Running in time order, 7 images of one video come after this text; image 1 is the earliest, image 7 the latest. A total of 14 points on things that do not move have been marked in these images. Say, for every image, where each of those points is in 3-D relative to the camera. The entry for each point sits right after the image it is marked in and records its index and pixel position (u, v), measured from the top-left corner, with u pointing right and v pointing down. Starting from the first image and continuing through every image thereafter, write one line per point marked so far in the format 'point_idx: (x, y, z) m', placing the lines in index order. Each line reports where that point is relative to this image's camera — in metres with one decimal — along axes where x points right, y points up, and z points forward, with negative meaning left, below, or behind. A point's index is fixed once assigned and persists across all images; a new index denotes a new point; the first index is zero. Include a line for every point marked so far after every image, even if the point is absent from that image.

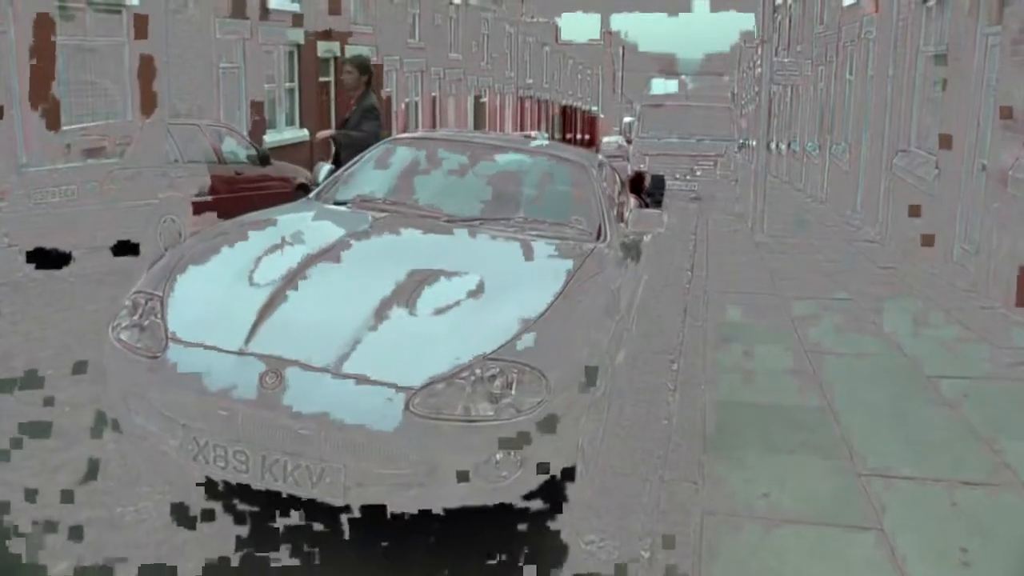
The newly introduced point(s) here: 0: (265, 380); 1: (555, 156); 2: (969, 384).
0: (-1.4, -0.5, +3.6) m
1: (+0.4, +1.2, +6.3) m
2: (+4.2, -0.9, +6.2) m
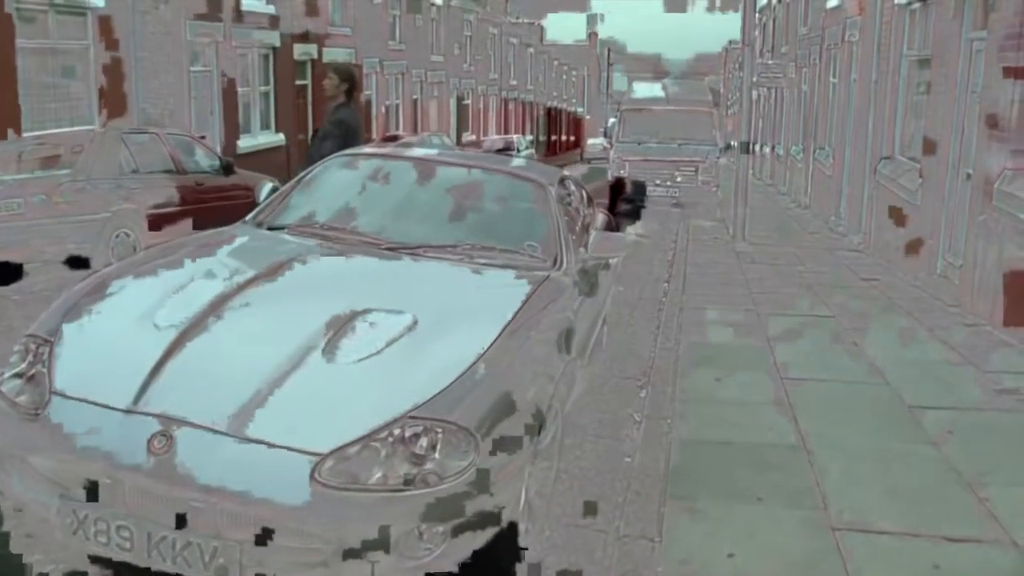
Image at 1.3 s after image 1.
0: (-1.7, -0.7, +3.3) m
1: (0.0, +1.0, +6.0) m
2: (+3.8, -1.1, +5.9) m
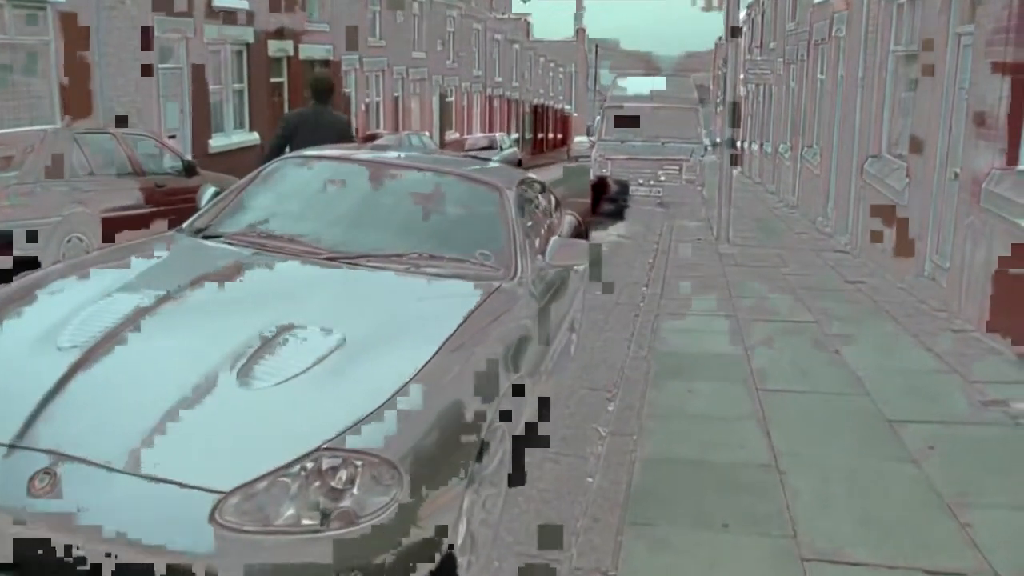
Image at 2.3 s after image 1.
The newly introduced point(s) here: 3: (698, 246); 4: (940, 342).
0: (-2.1, -0.8, +3.0) m
1: (-0.3, +0.9, +5.7) m
2: (+3.5, -1.2, +5.6) m
3: (+2.9, +0.6, +10.5) m
4: (+4.6, -0.6, +7.3) m
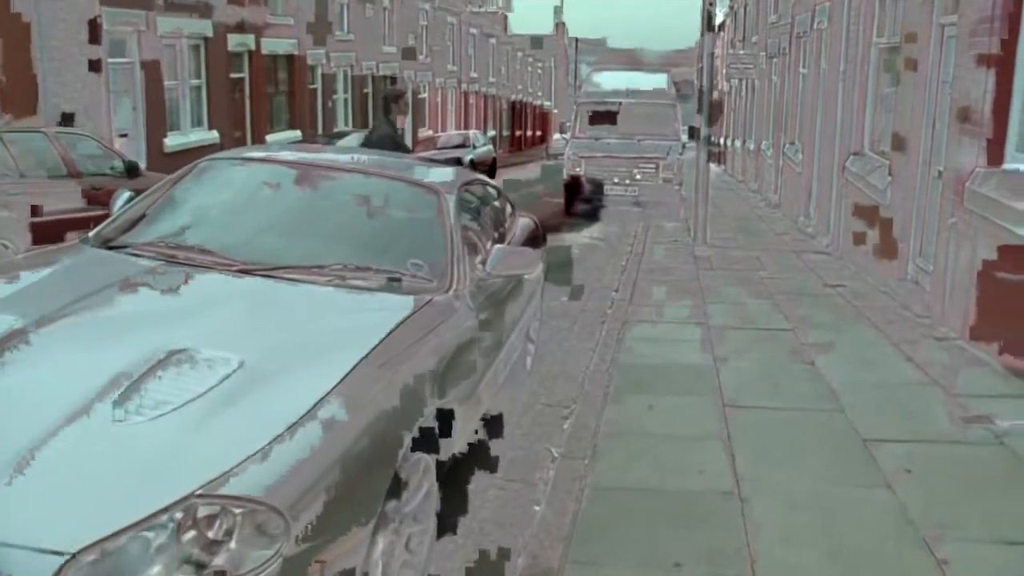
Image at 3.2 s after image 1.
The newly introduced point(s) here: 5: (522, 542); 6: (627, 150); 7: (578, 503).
0: (-2.5, -0.9, +2.5) m
1: (-0.8, +0.8, +5.2) m
2: (+3.0, -1.2, +5.2) m
3: (+2.4, +0.6, +10.1) m
4: (+4.2, -0.7, +6.9) m
5: (+0.1, -1.6, +4.3) m
6: (+2.5, +3.0, +15.0) m
7: (+0.5, -1.5, +4.7) m
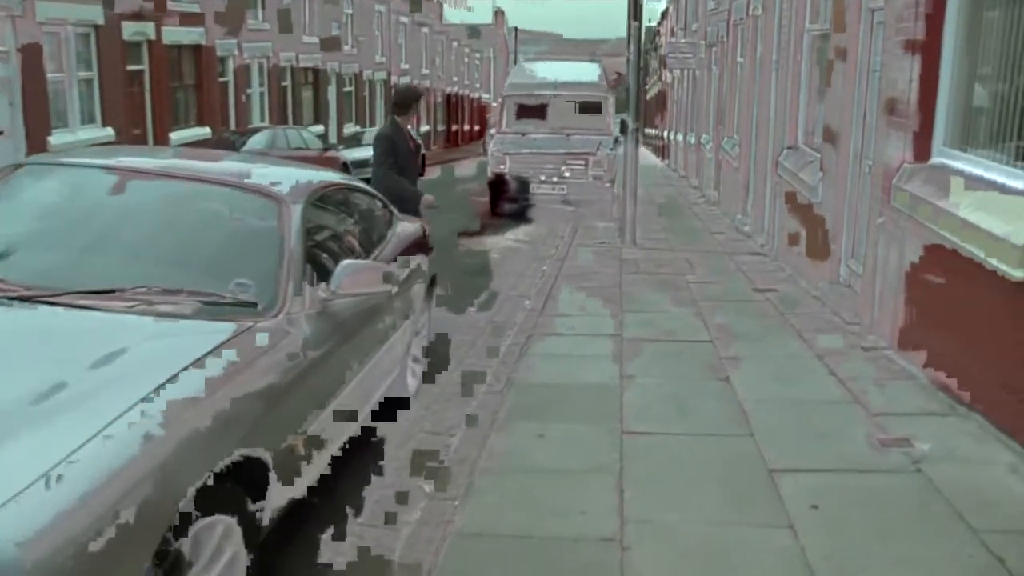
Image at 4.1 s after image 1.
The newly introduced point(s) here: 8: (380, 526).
0: (-3.3, -1.1, +1.8) m
1: (-1.7, +0.7, +4.5) m
2: (+2.1, -1.3, +4.7) m
3: (+1.2, +0.5, +9.5) m
4: (+3.1, -0.7, +6.4) m
5: (-0.8, -1.7, +3.7) m
6: (+1.1, +3.0, +14.4) m
7: (-0.4, -1.6, +4.0) m
8: (-0.9, -1.5, +4.4) m
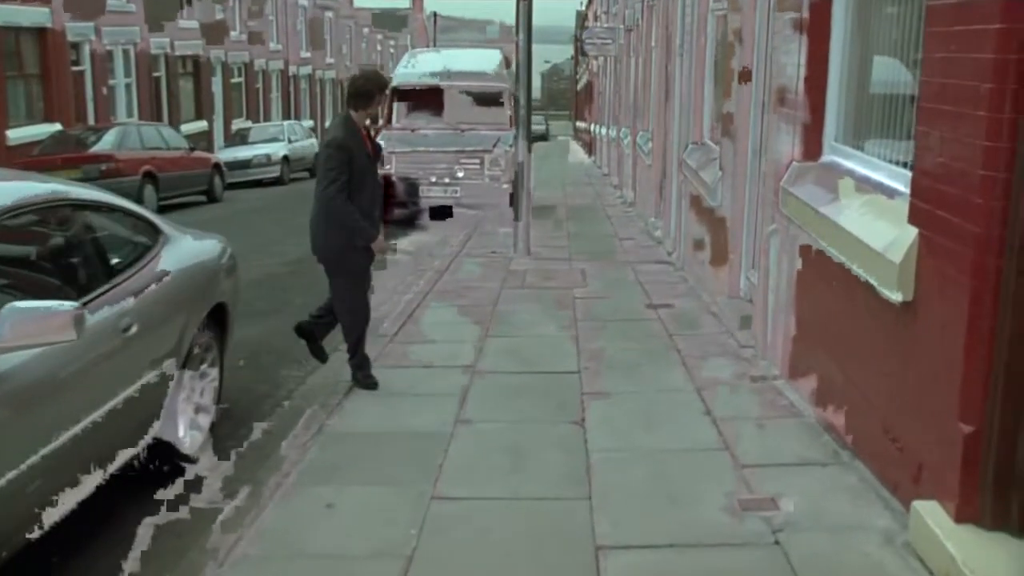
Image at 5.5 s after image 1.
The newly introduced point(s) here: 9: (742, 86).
0: (-4.5, -1.4, +0.7) m
1: (-3.1, +0.4, +3.5) m
2: (+0.8, -1.5, +3.8) m
3: (-0.3, +0.4, +8.6) m
4: (+1.8, -0.9, +5.5) m
5: (-2.1, -2.0, +2.7) m
6: (-0.6, +2.9, +13.4) m
7: (-1.7, -1.8, +3.1) m
8: (-2.2, -1.8, +3.4) m
9: (+2.4, +2.1, +7.1) m
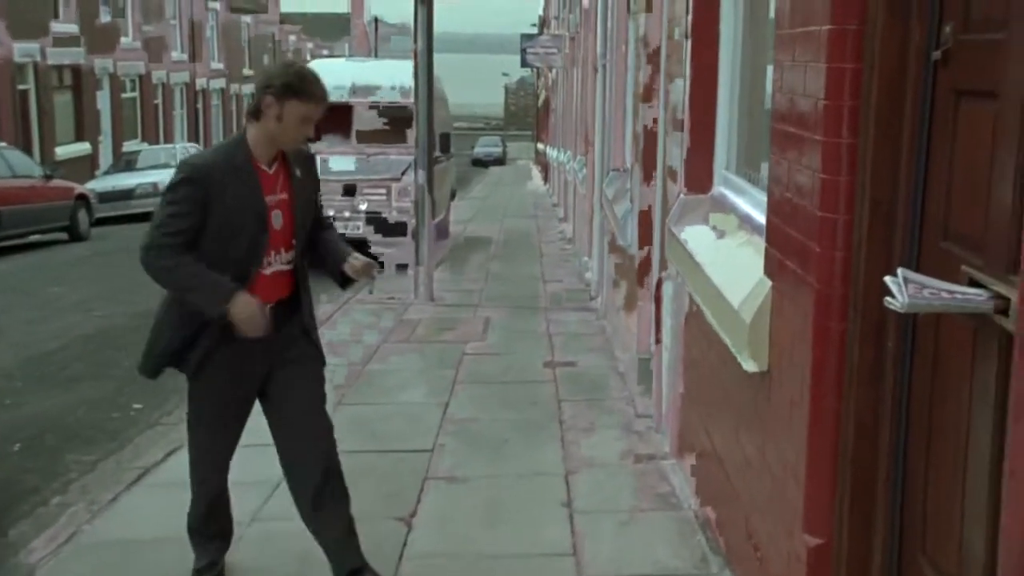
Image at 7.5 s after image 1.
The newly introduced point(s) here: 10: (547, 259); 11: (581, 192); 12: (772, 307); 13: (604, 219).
0: (-5.7, -1.8, -0.1) m
1: (-4.3, 0.0, +2.7) m
2: (-0.4, -1.9, +2.9) m
3: (-1.4, -0.2, +7.7) m
4: (+0.6, -1.3, +4.6) m
5: (-3.3, -2.4, +1.8) m
6: (-1.7, +2.1, +12.7) m
7: (-2.9, -2.2, +2.2) m
8: (-3.3, -2.2, +2.5) m
9: (+1.2, +1.6, +6.3) m
10: (+0.6, +0.5, +10.1) m
11: (+1.1, +1.5, +10.3) m
12: (+1.2, -0.1, +3.1) m
13: (+1.1, +0.8, +8.0) m
